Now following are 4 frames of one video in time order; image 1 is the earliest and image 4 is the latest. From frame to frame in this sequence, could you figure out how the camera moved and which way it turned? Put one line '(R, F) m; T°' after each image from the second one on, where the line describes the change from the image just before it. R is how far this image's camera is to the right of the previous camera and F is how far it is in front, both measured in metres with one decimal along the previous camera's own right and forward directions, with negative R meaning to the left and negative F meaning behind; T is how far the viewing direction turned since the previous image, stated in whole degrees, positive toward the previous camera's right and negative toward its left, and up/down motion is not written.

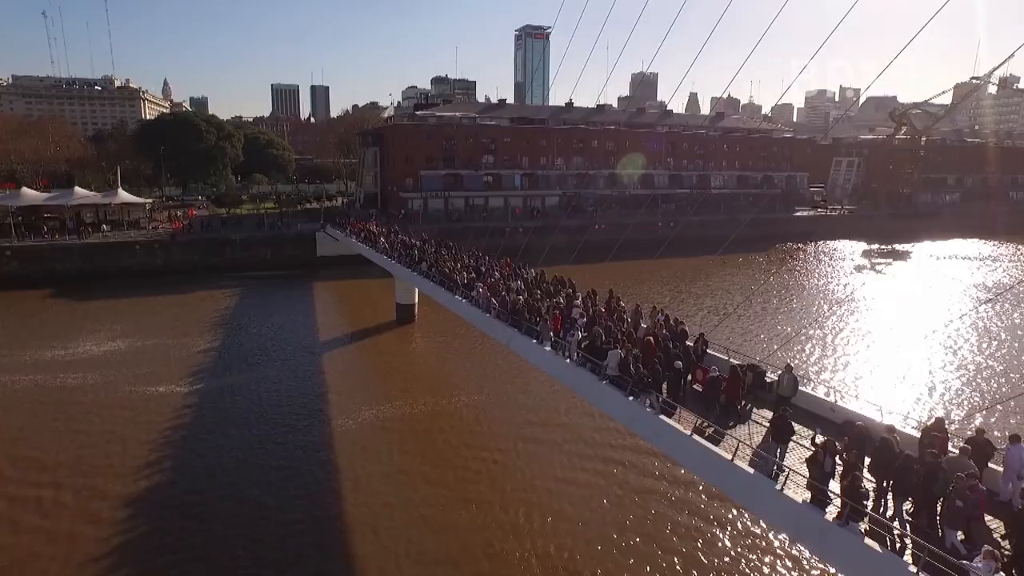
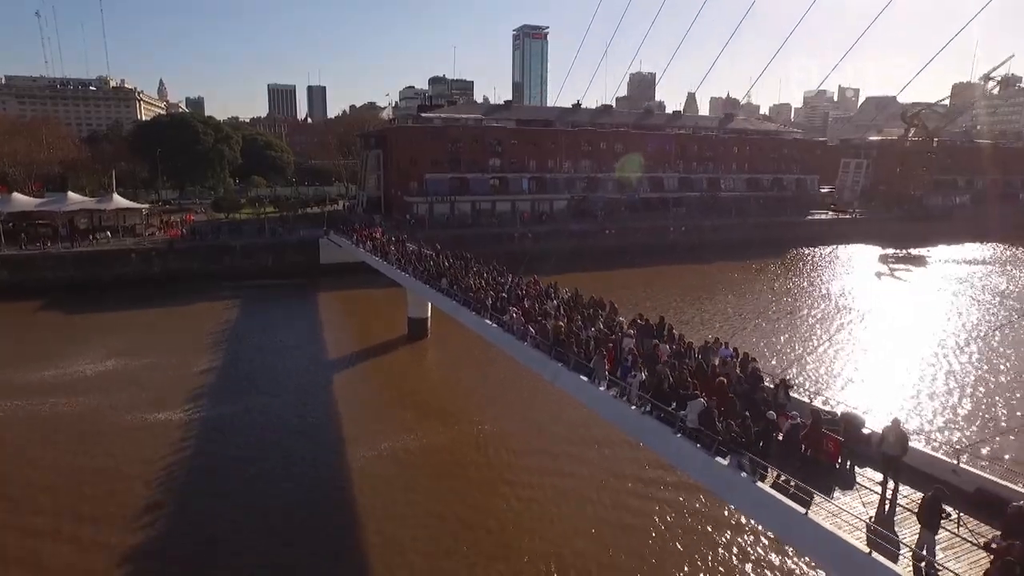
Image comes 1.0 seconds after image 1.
(-0.6, +1.0) m; 0°
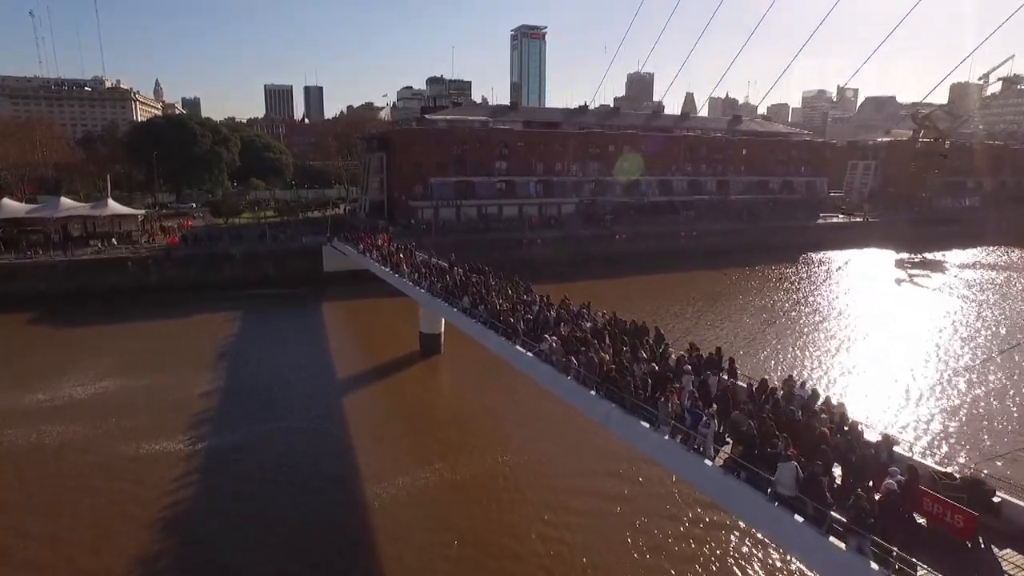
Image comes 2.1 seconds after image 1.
(-0.6, +0.9) m; 0°
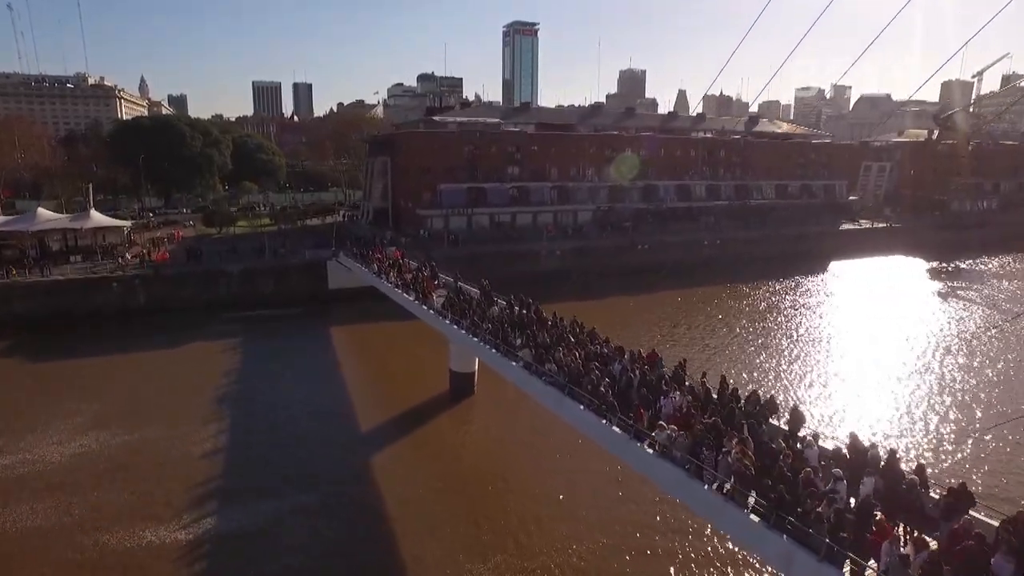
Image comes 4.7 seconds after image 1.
(-1.2, +2.0) m; +1°
